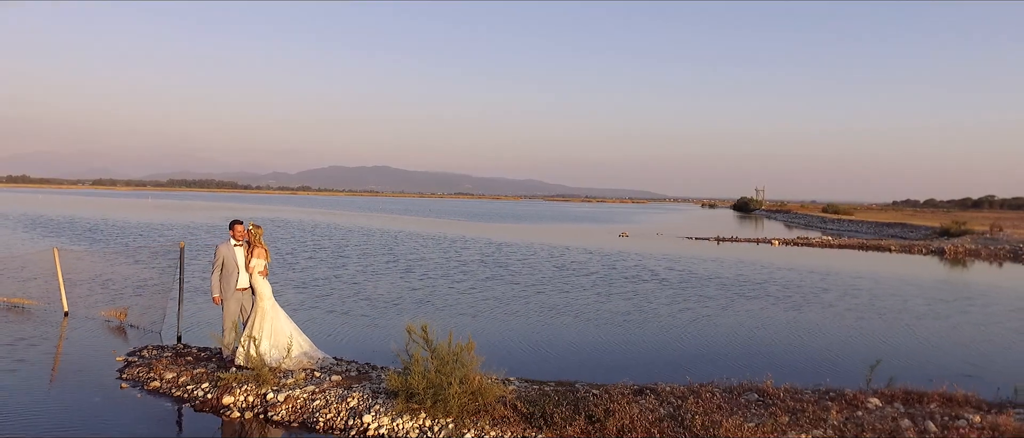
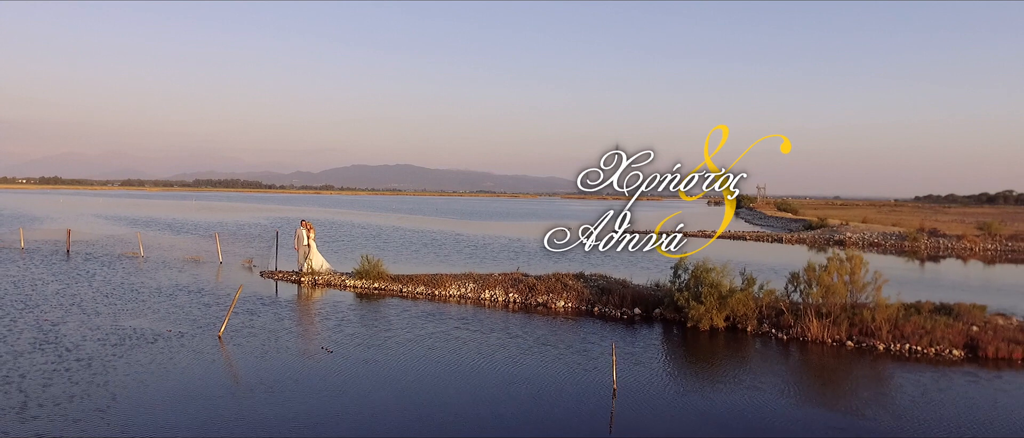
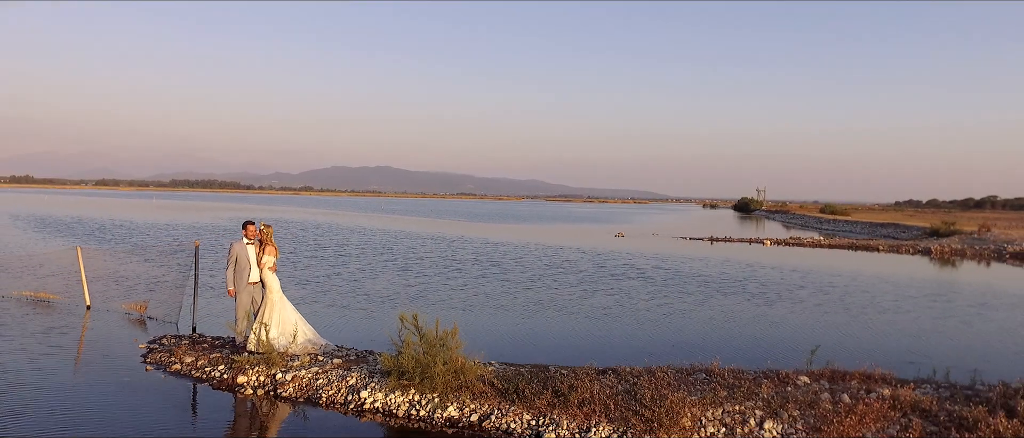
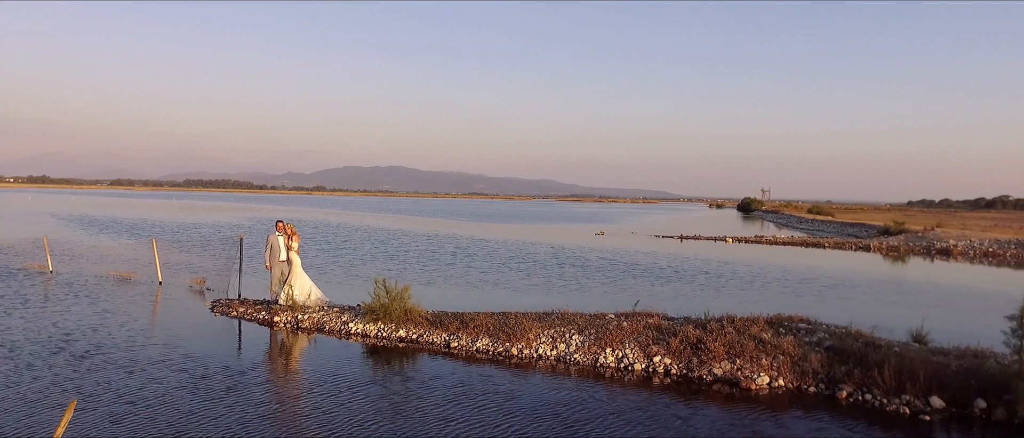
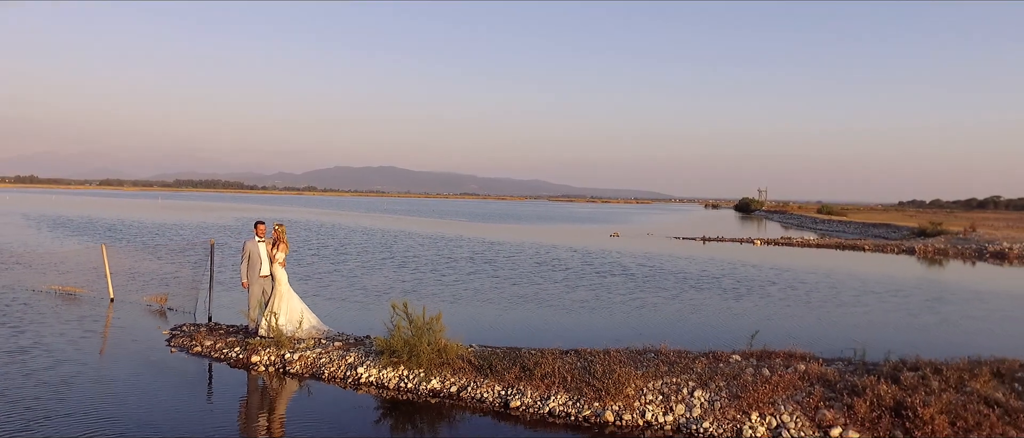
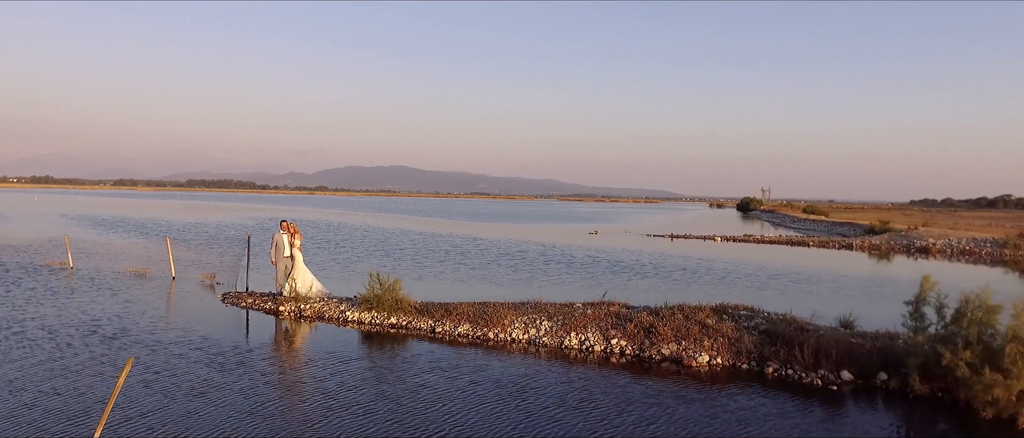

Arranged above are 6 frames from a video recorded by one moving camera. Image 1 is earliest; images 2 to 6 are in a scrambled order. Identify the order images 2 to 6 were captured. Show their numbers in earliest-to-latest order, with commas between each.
3, 5, 4, 6, 2
